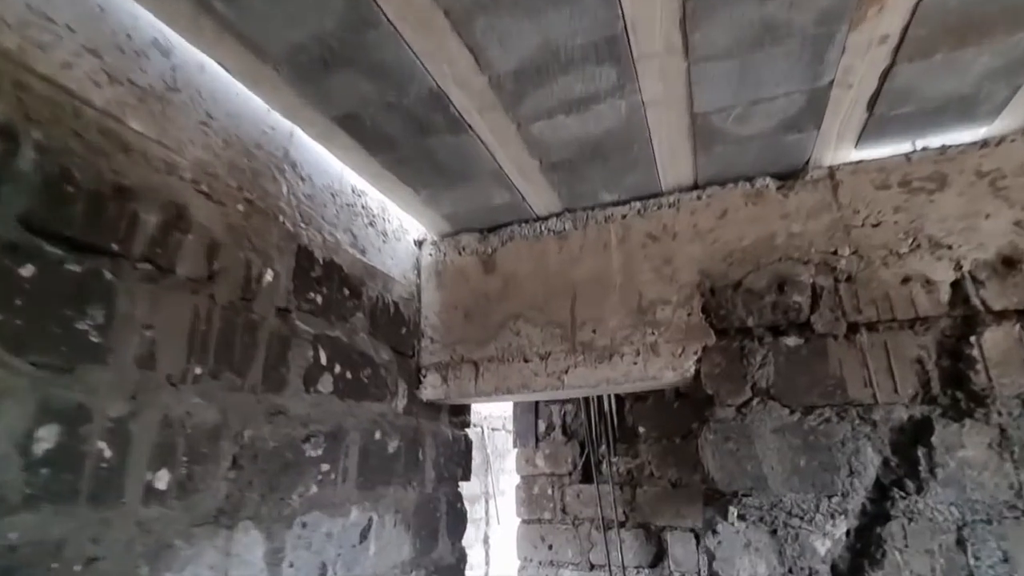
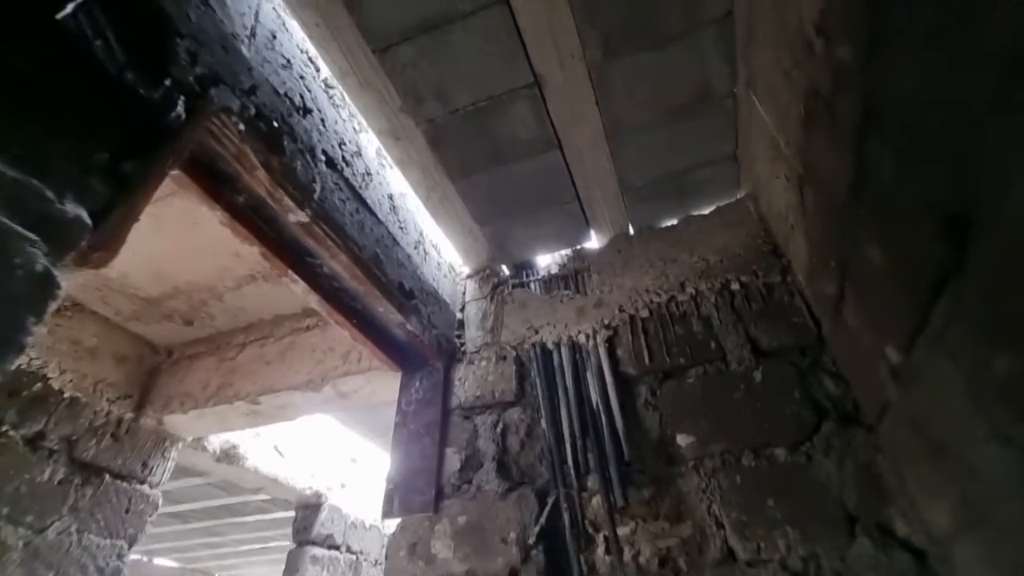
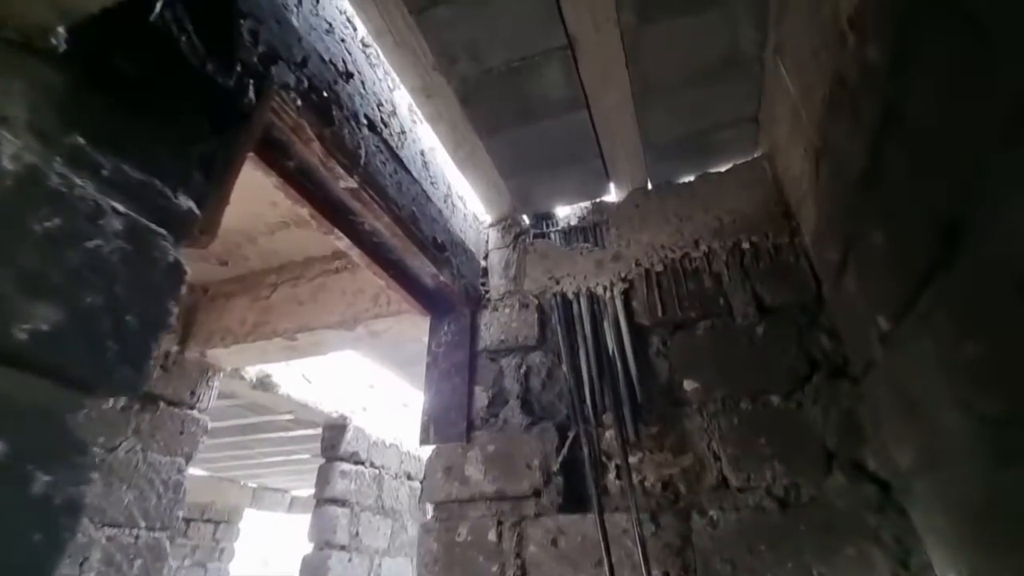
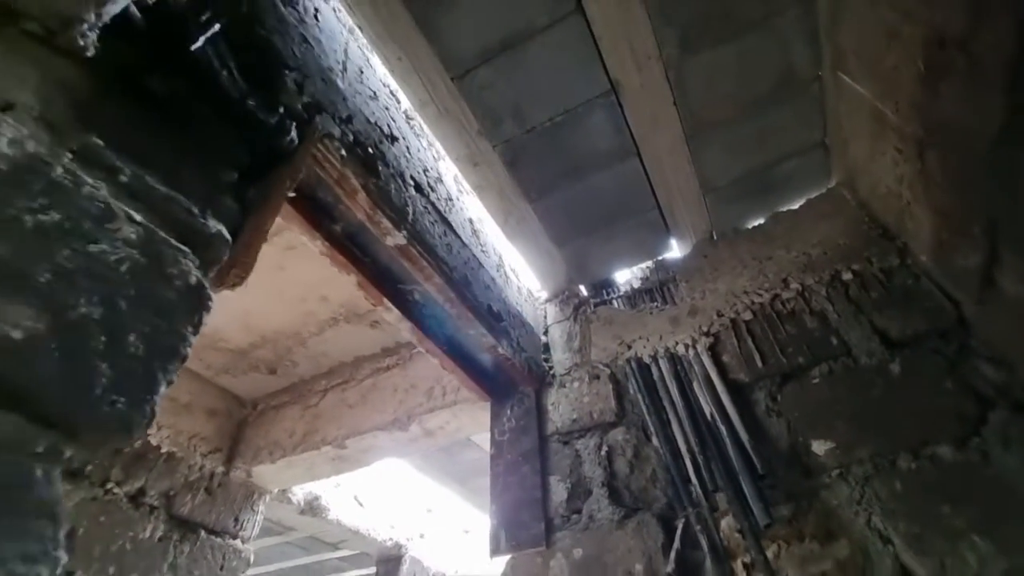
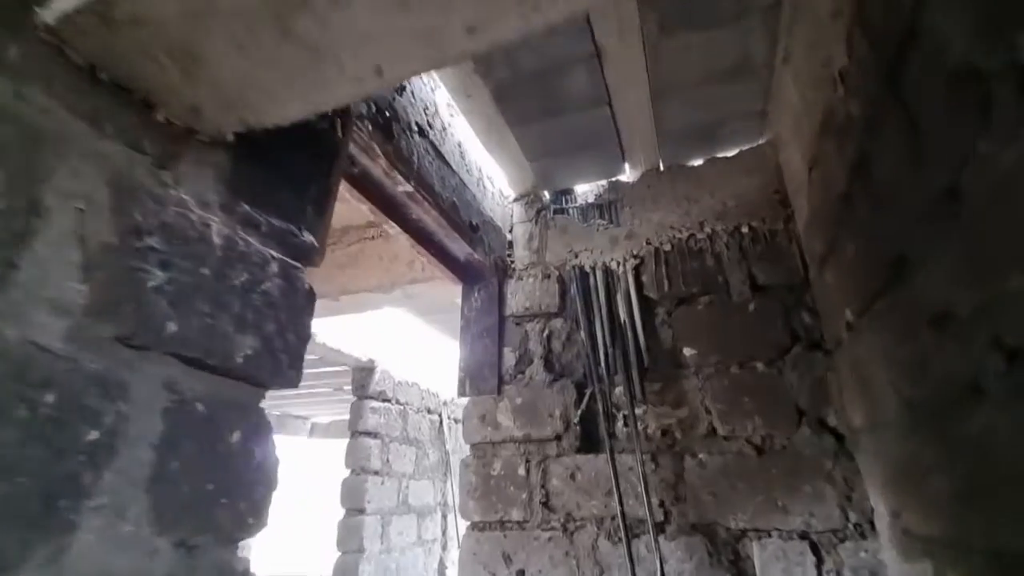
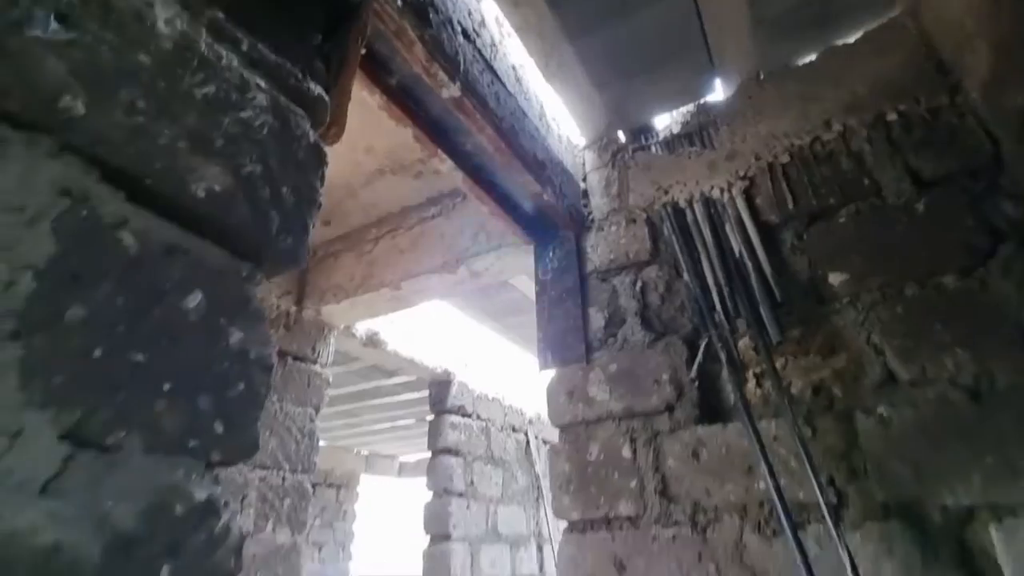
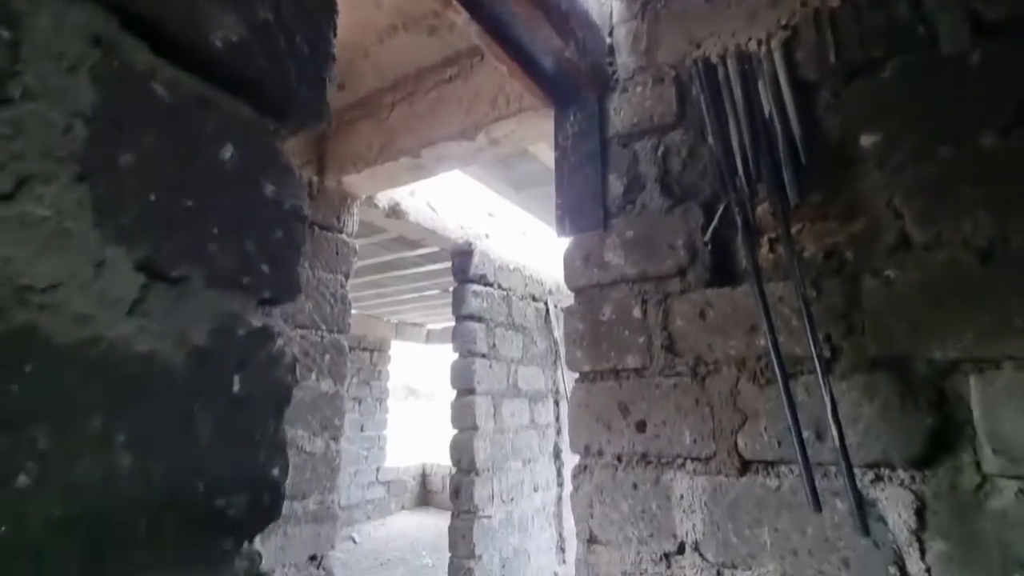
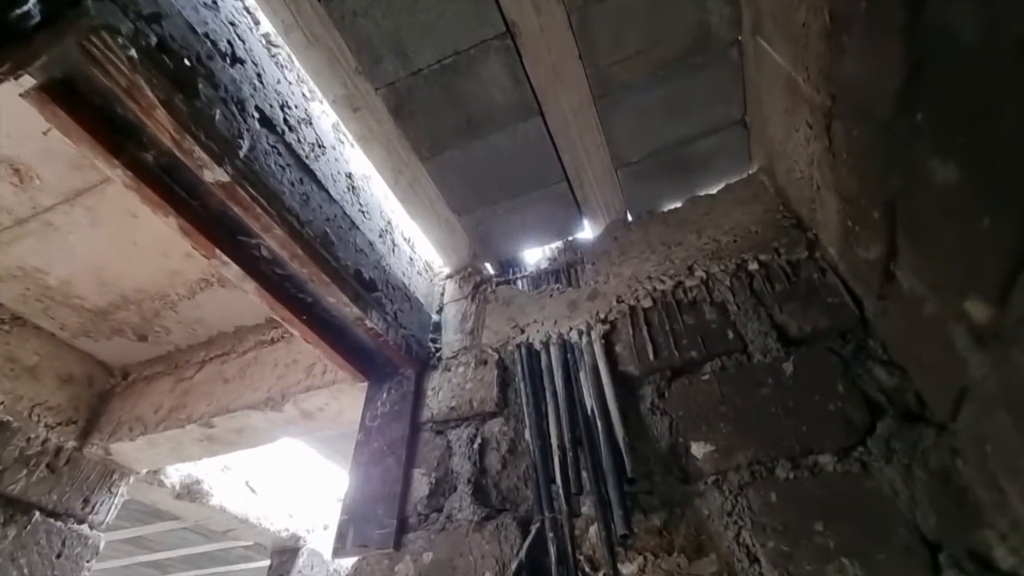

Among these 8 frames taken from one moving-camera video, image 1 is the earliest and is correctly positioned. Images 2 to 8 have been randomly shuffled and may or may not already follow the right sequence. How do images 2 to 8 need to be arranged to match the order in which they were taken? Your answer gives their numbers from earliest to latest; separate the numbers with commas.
5, 3, 2, 8, 4, 6, 7
